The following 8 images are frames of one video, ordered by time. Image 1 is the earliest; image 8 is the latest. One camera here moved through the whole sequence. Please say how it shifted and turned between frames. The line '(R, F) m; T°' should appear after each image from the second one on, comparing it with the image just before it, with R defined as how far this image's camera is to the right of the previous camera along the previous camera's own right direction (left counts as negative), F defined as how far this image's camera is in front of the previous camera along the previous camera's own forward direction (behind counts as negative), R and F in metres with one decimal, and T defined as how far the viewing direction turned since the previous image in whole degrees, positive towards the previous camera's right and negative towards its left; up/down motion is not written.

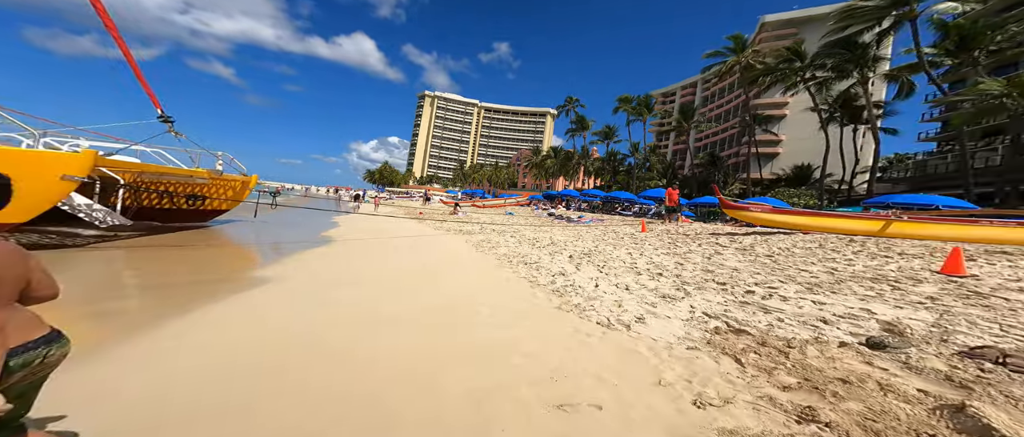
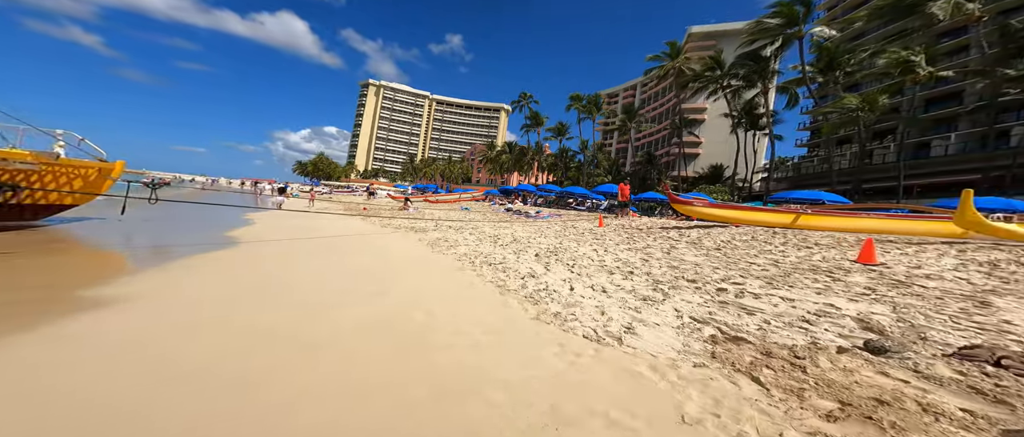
(-0.2, +0.6) m; +9°
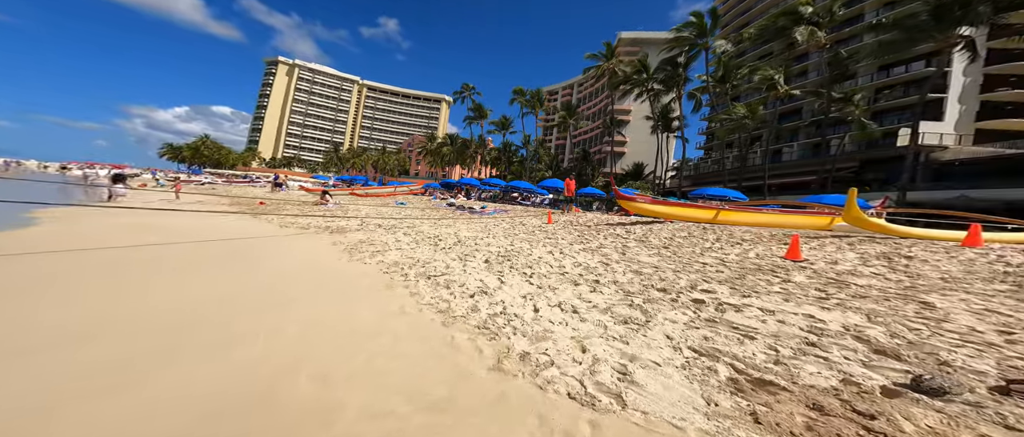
(-0.1, +1.1) m; +10°
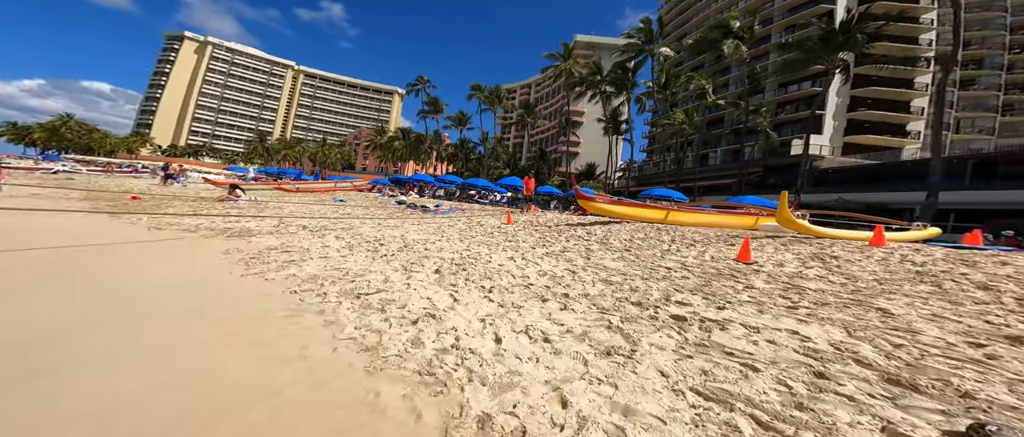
(0.0, +0.8) m; +8°
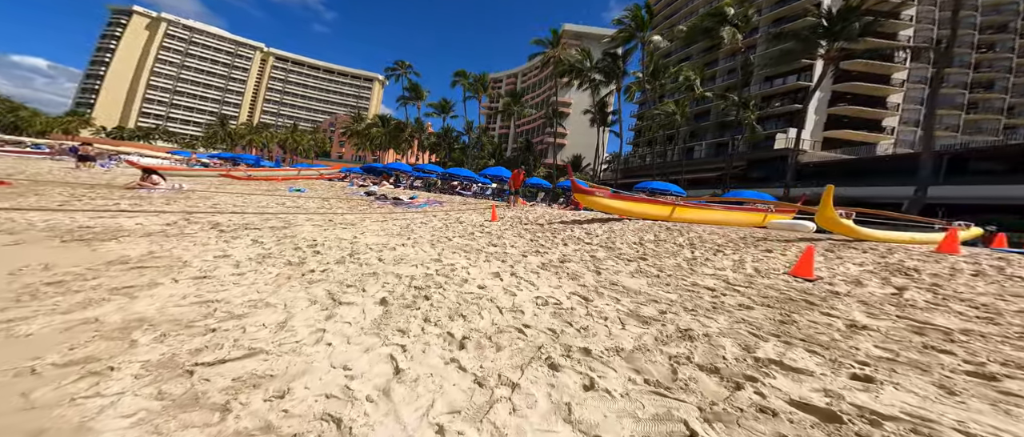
(0.0, +1.8) m; +3°
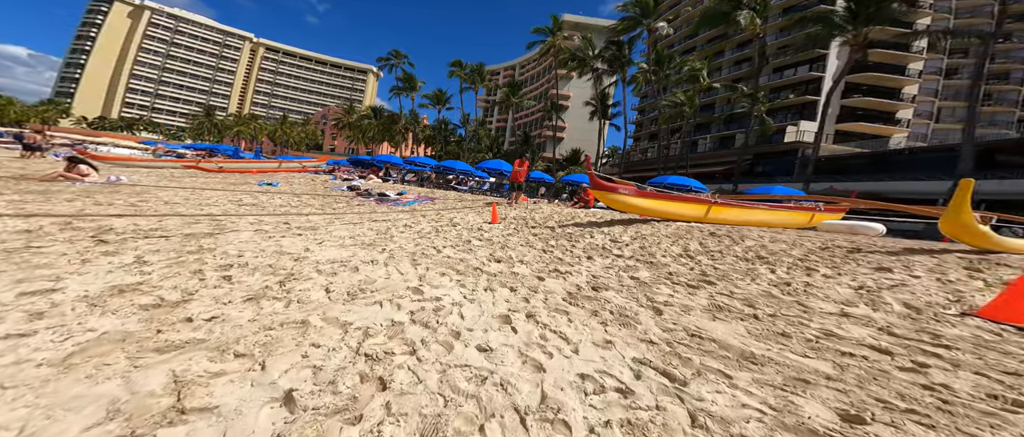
(-0.2, +1.8) m; 0°
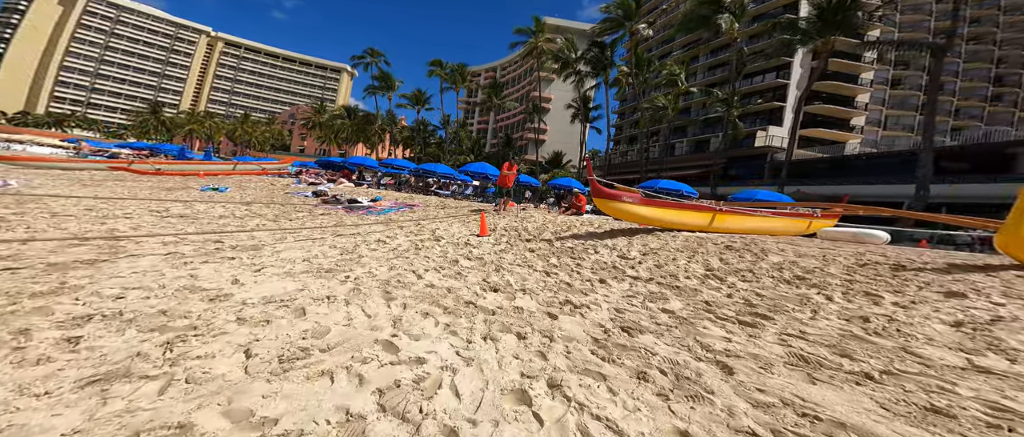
(-0.3, +1.0) m; +4°
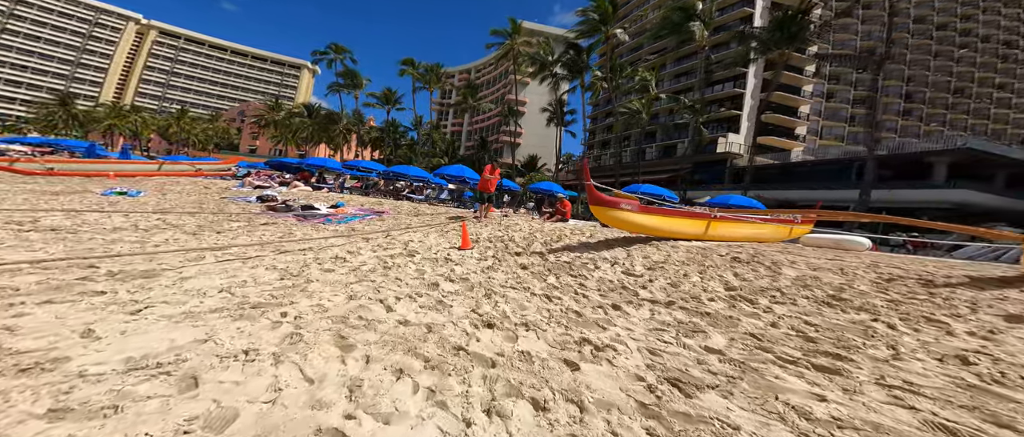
(-0.3, +0.9) m; +5°
